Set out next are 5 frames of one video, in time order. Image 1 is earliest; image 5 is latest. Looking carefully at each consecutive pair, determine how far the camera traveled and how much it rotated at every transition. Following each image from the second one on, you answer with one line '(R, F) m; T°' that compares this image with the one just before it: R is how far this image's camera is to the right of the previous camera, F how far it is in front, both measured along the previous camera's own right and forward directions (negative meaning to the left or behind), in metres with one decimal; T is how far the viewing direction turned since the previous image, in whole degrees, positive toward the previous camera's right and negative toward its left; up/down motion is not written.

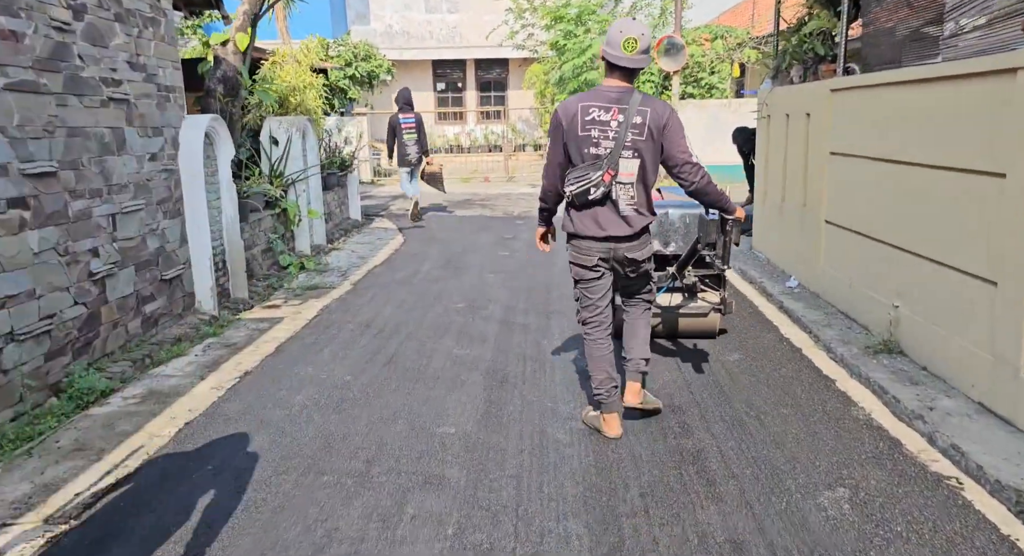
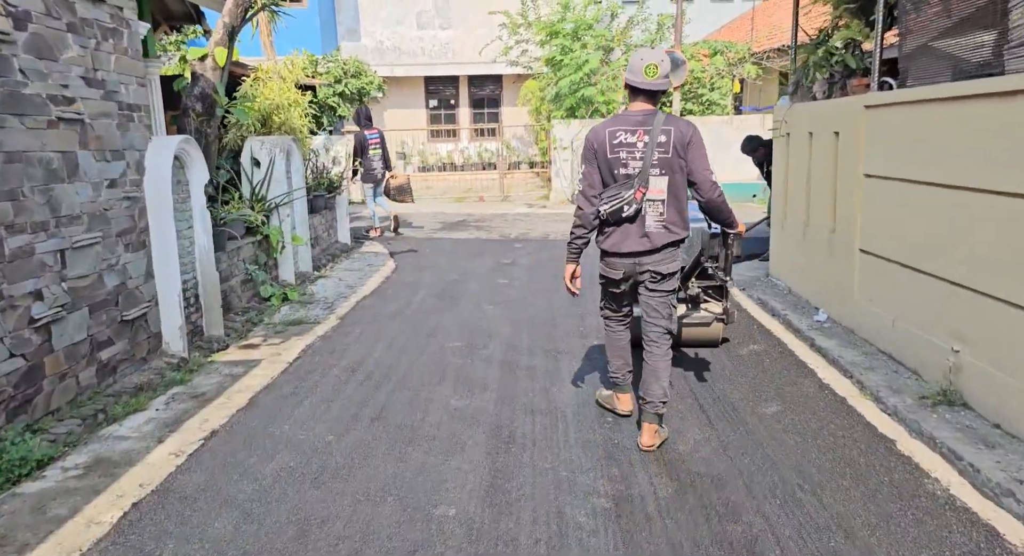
(-0.1, +0.6) m; +1°
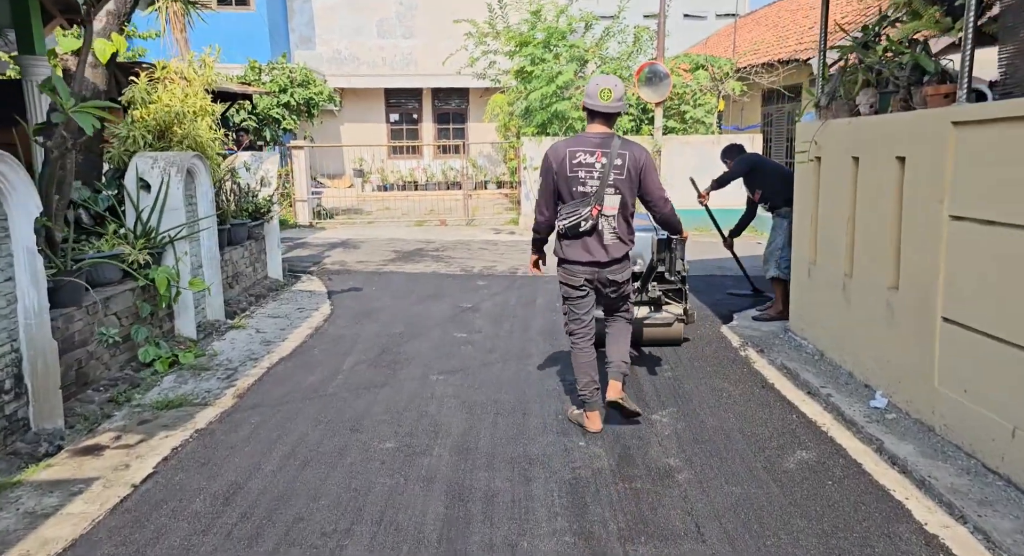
(+0.1, +1.7) m; +2°
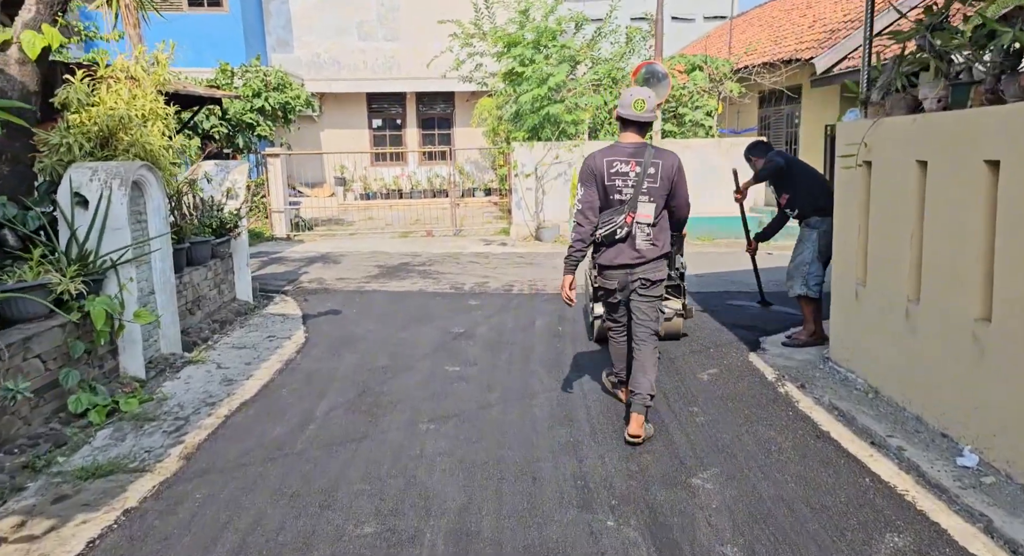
(-0.1, +0.9) m; +1°
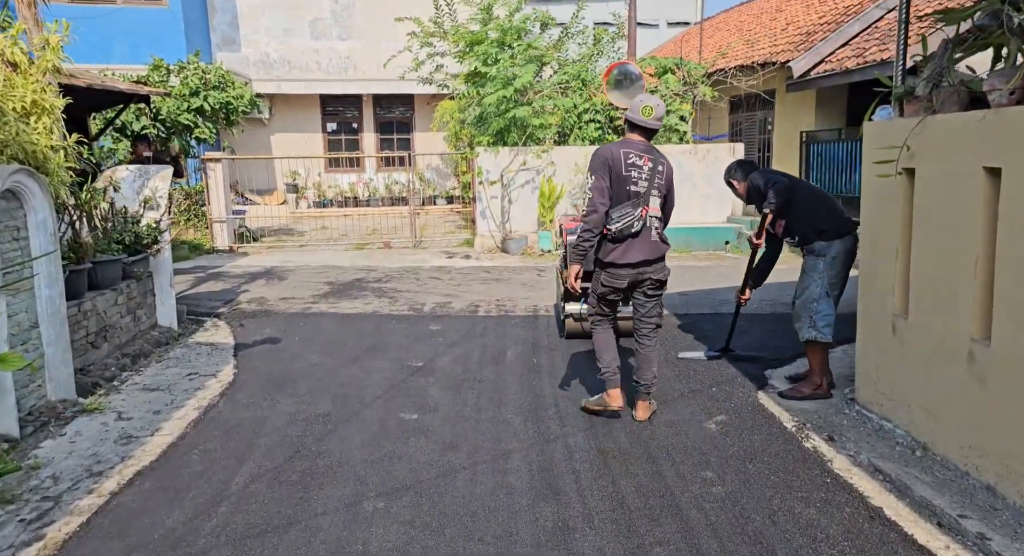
(0.0, +1.0) m; +3°
